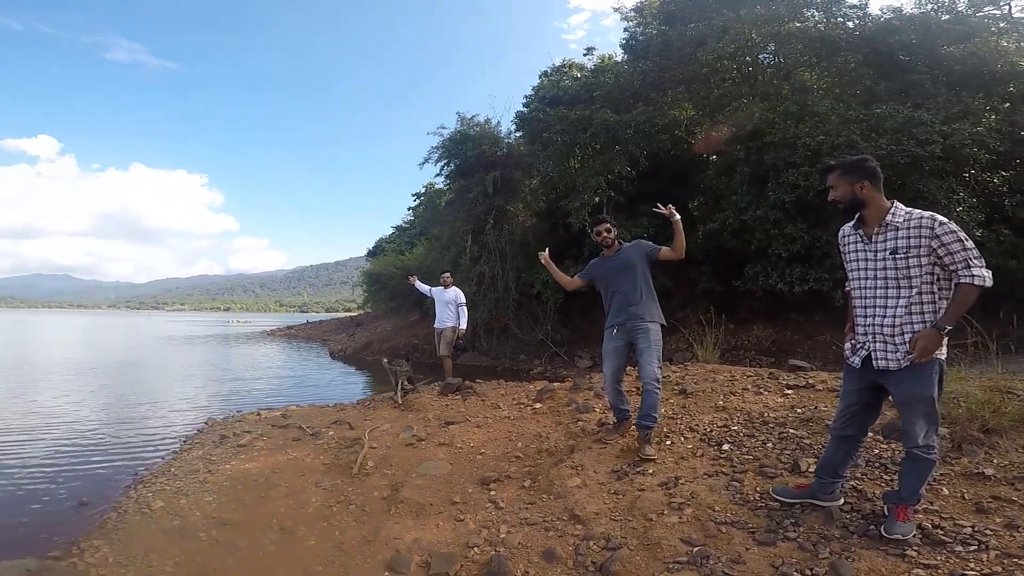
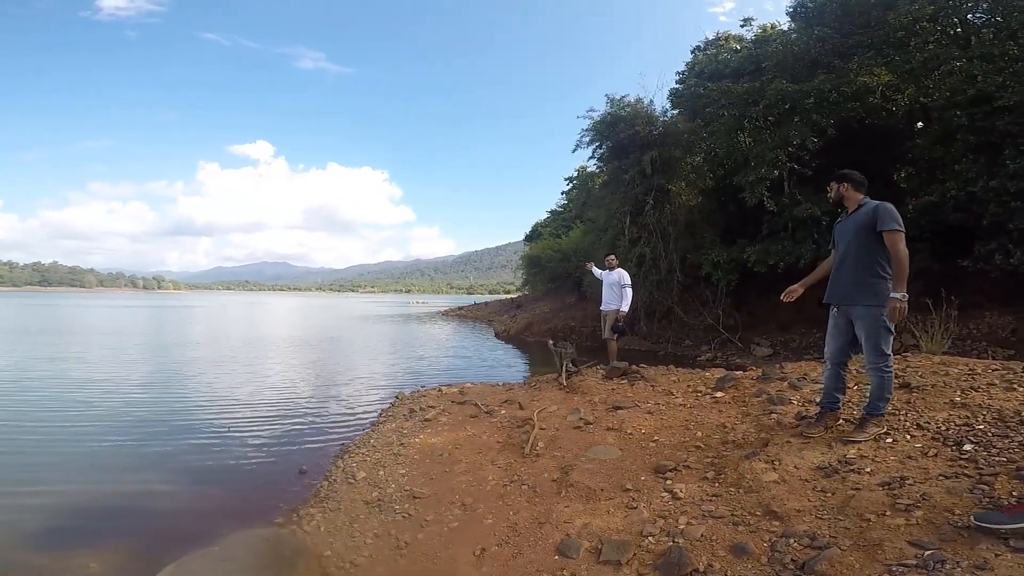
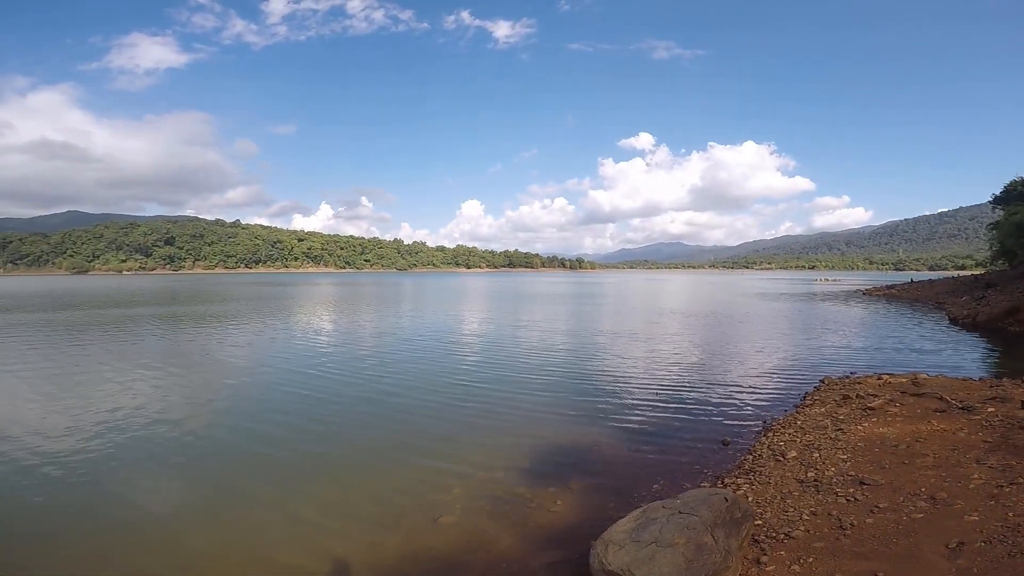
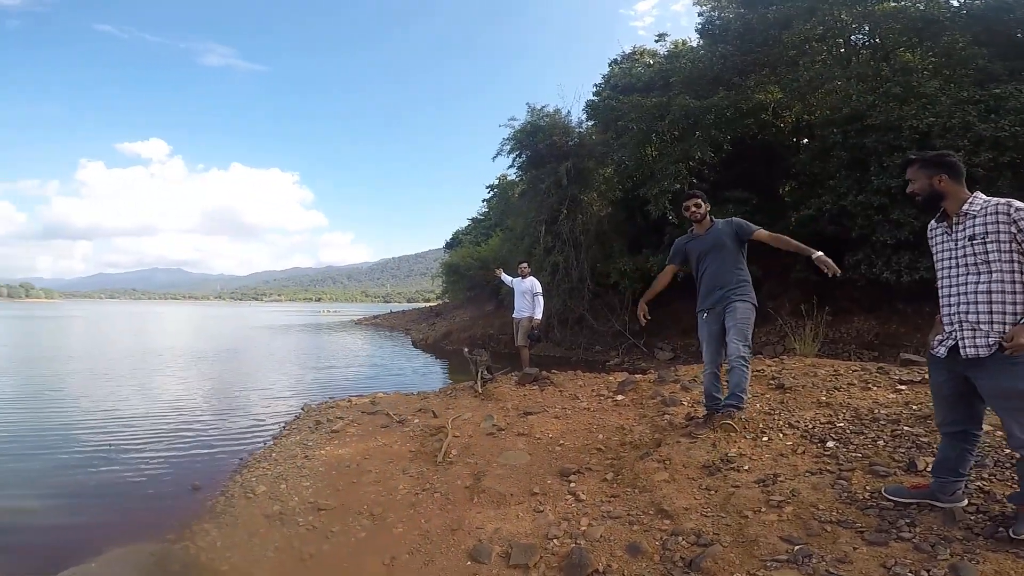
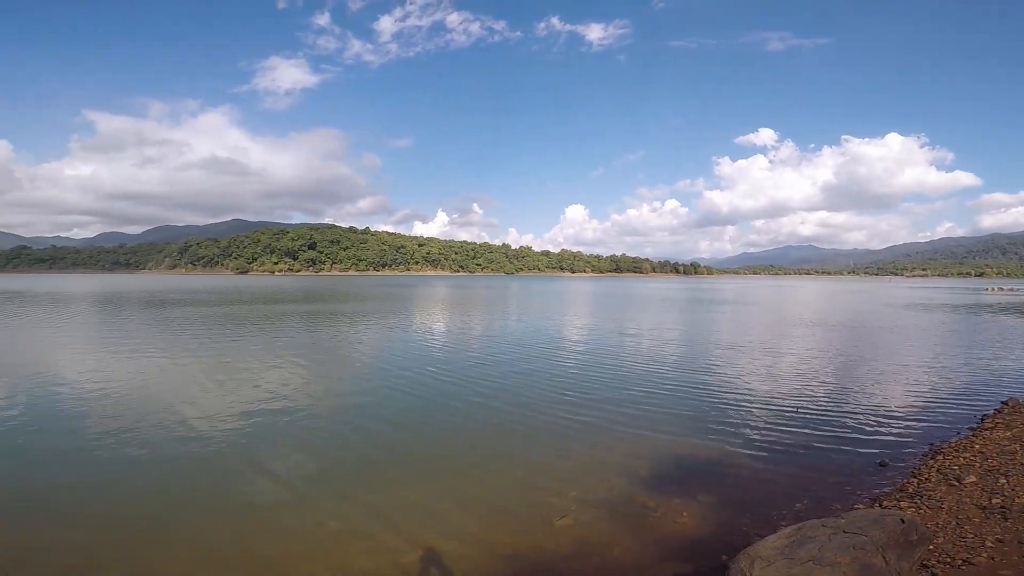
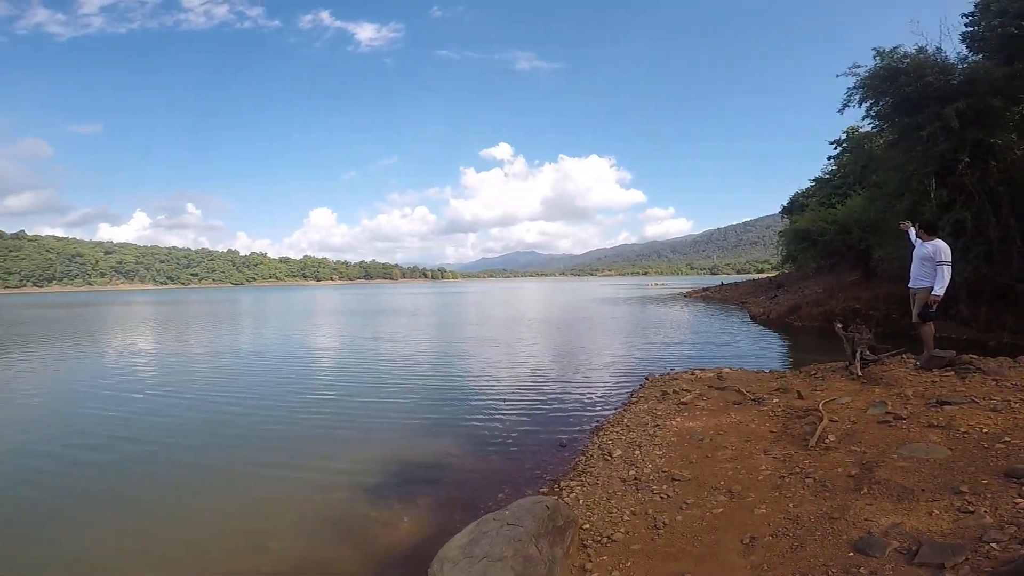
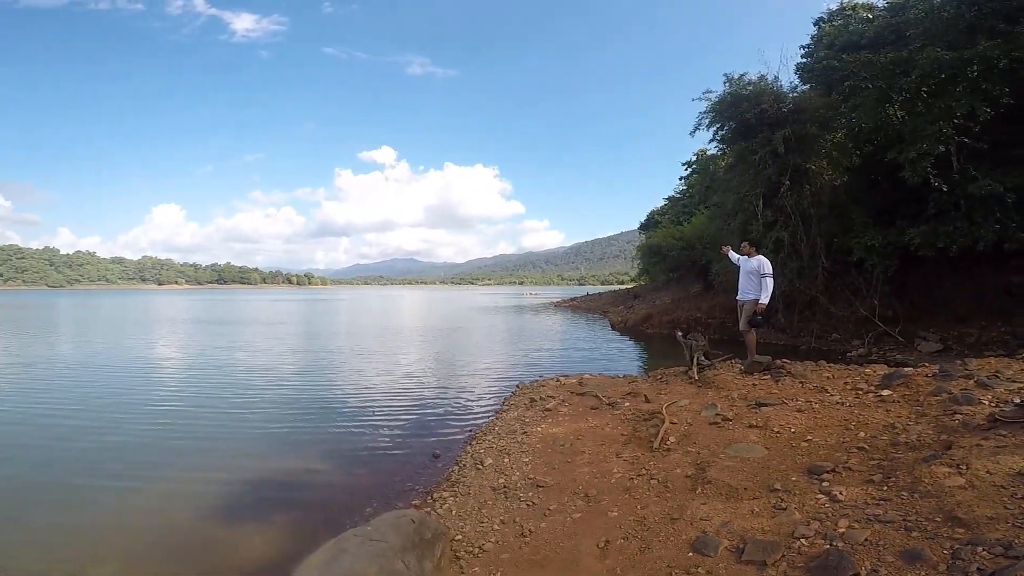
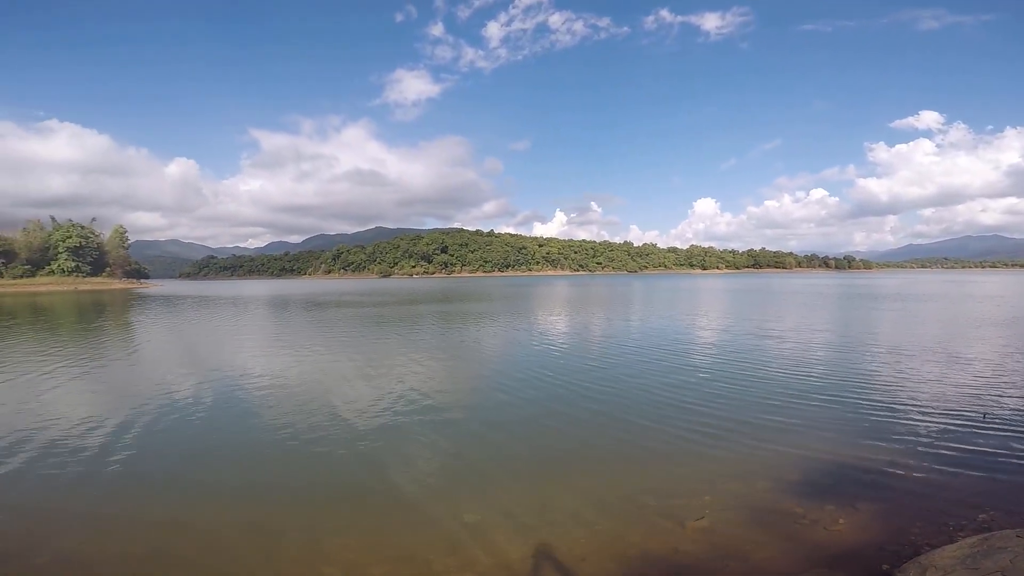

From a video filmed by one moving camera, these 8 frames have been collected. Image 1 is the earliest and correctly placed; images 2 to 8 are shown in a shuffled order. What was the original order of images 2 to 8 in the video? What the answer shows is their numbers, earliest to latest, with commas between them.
4, 2, 7, 6, 3, 5, 8
